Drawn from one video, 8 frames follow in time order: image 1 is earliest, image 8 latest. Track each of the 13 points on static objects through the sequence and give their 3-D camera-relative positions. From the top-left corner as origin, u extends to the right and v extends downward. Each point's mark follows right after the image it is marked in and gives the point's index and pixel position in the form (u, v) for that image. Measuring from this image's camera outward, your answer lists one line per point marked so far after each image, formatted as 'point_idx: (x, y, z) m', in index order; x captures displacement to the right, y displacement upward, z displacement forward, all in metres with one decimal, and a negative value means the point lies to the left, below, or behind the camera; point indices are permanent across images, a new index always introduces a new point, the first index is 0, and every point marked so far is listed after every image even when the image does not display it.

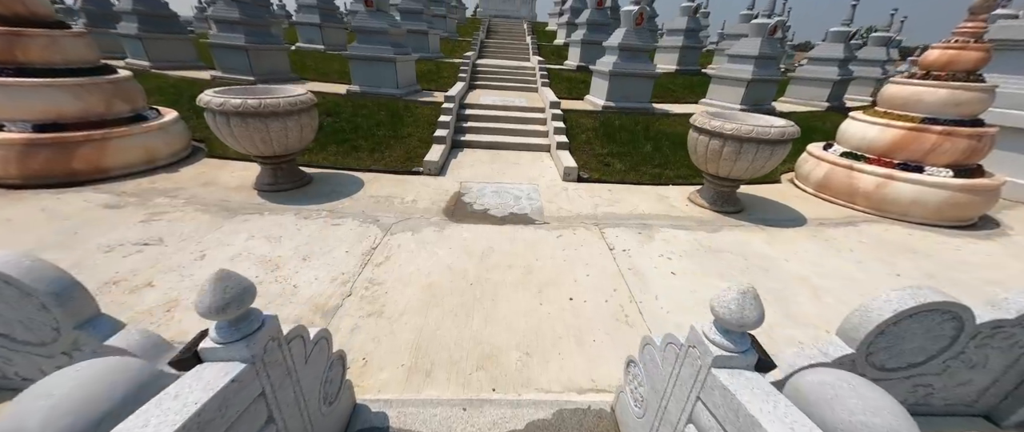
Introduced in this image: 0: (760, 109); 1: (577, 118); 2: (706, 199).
0: (+7.1, +3.0, +9.2) m
1: (+1.6, +2.4, +7.9) m
2: (+3.0, +0.3, +5.0) m
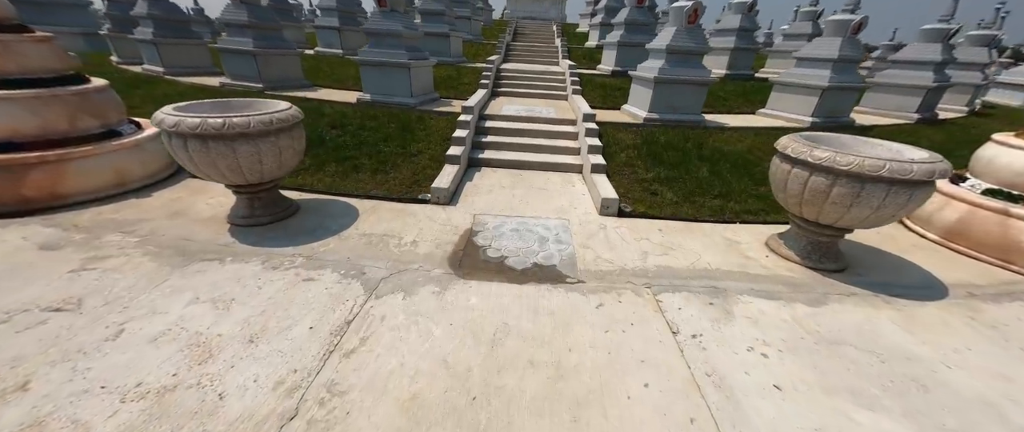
0: (+7.7, +2.2, +7.7) m
1: (+2.1, +1.7, +6.7) m
2: (+3.3, -0.4, +3.8) m
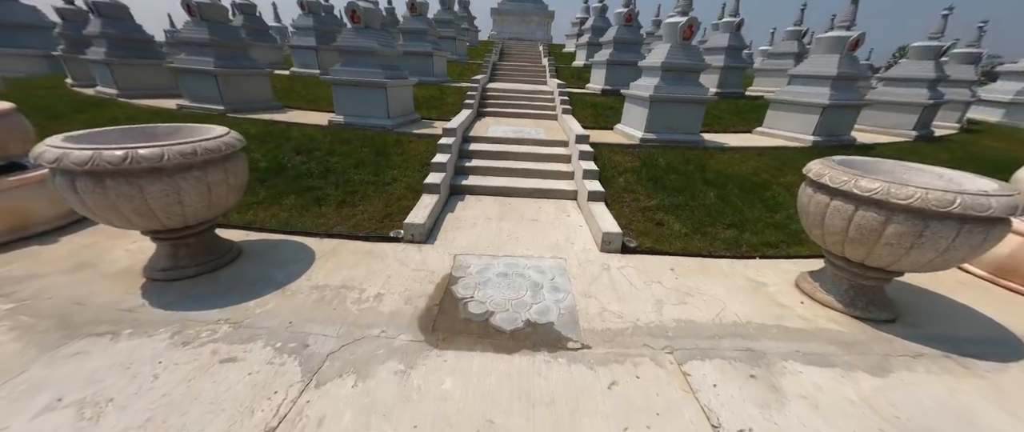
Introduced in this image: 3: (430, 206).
0: (+7.5, +1.7, +7.3) m
1: (+1.9, +1.2, +6.2) m
2: (+3.2, -0.8, +3.2) m
3: (-1.2, +0.2, +4.5) m
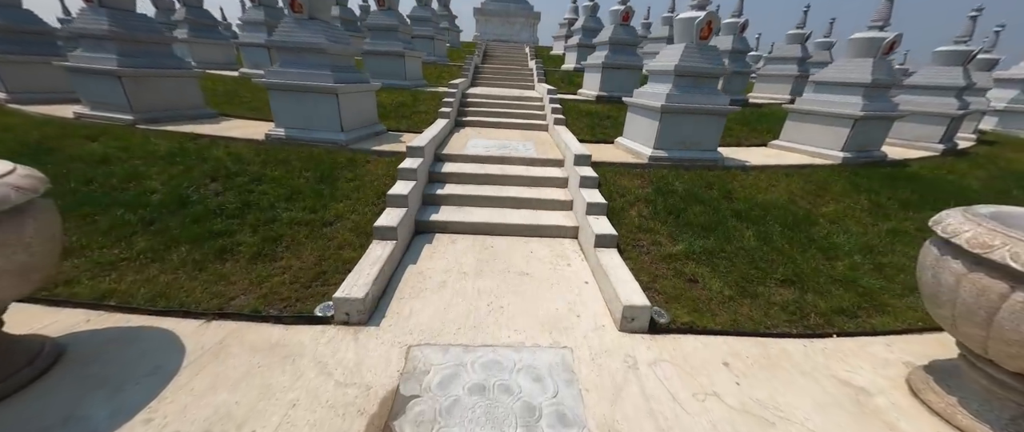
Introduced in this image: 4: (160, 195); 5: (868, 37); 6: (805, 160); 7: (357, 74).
0: (+7.1, +1.2, +6.4) m
1: (+1.6, +0.6, +5.1) m
2: (+3.1, -1.3, +2.1) m
3: (-1.3, -0.4, +3.2) m
4: (-4.4, +0.3, +4.0) m
5: (+6.9, +3.5, +6.2) m
6: (+5.7, +1.1, +6.3) m
7: (-2.9, +2.6, +5.9) m
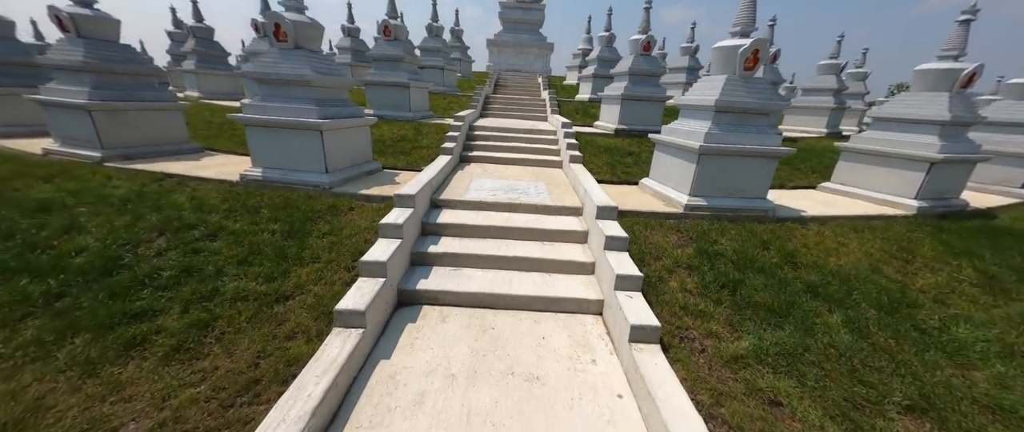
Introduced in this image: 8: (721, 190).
0: (+7.3, +0.1, +5.3) m
1: (+1.7, -0.3, +4.1) m
2: (+3.0, -2.0, +1.0) m
3: (-1.3, -1.1, +2.3) m
4: (-4.3, -0.4, +3.2) m
5: (+7.0, +2.5, +5.3) m
6: (+5.9, +0.1, +5.2) m
7: (-2.7, +1.8, +5.3) m
8: (+3.1, +0.4, +4.8) m
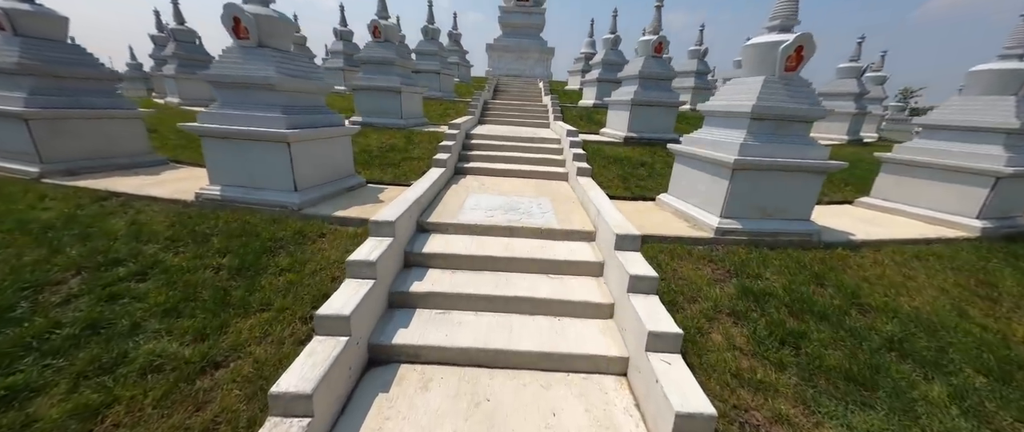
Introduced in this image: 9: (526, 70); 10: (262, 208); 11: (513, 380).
0: (+7.3, -0.2, +4.6) m
1: (+1.7, -0.6, +3.4) m
2: (+3.0, -2.2, +0.2) m
3: (-1.3, -1.4, +1.6) m
4: (-4.3, -0.7, +2.5) m
5: (+7.0, +2.1, +4.6) m
6: (+5.9, -0.2, +4.5) m
7: (-2.7, +1.5, +4.6) m
8: (+3.1, +0.1, +4.1) m
9: (+0.9, +9.0, +19.6) m
10: (-3.2, +0.1, +4.0) m
11: (0.0, -1.4, +2.6) m
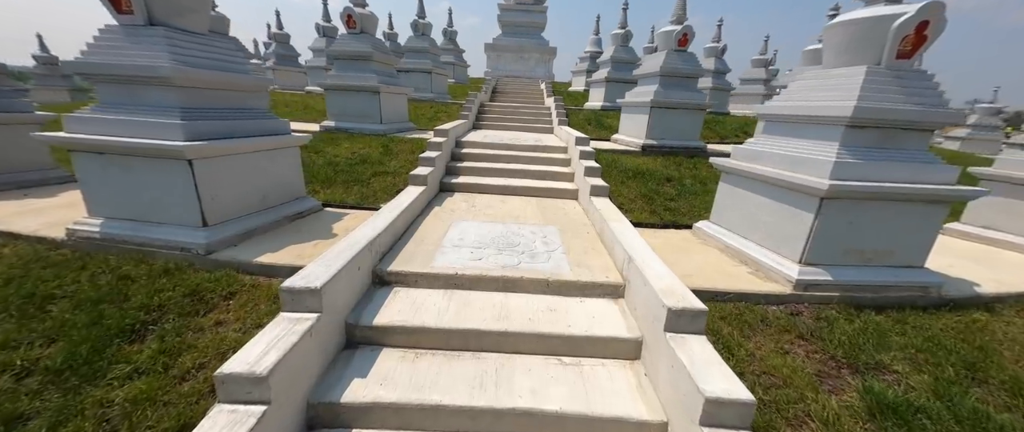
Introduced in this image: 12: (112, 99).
0: (+7.3, -0.6, +3.4) m
1: (+1.7, -1.0, +2.2) m
2: (+3.0, -2.6, -1.0) m
3: (-1.4, -1.8, +0.4) m
4: (-4.4, -1.1, +1.3) m
5: (+7.0, +1.7, +3.4) m
6: (+5.8, -0.6, +3.3) m
7: (-2.8, +1.0, +3.4) m
8: (+3.1, -0.3, +2.9) m
9: (+0.9, +8.4, +18.5) m
10: (-3.2, -0.3, +2.8) m
11: (0.0, -1.8, +1.5) m
12: (-3.7, +1.1, +2.9) m
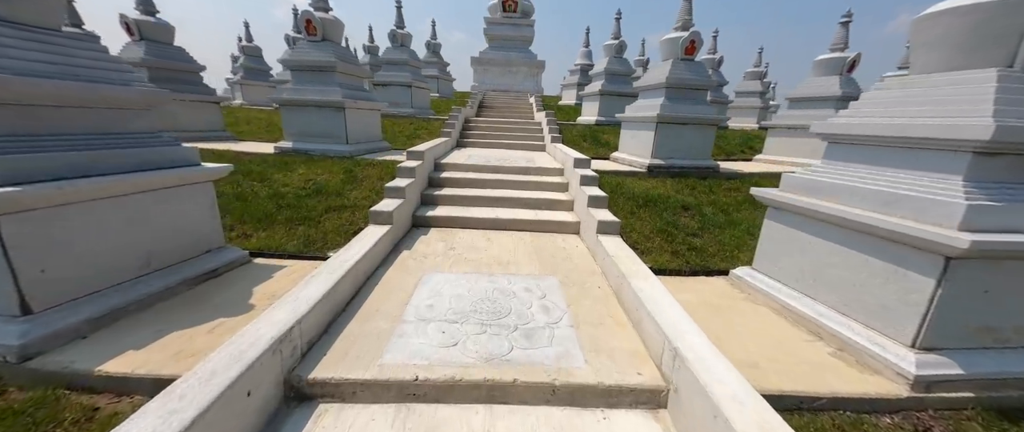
0: (+7.2, -1.0, +2.7) m
1: (+1.6, -1.4, +1.3) m
2: (+3.1, -2.8, -2.0) m
3: (-1.3, -2.2, -0.6) m
4: (-4.4, -1.6, +0.2) m
5: (+6.9, +1.4, +2.8) m
6: (+5.7, -1.0, +2.5) m
7: (-2.9, +0.5, +2.5) m
8: (+3.0, -0.7, +2.0) m
9: (+0.2, +7.4, +17.9) m
10: (-3.3, -0.8, +1.8) m
11: (-0.1, -2.2, +0.4) m
12: (-3.8, +0.6, +1.9) m
